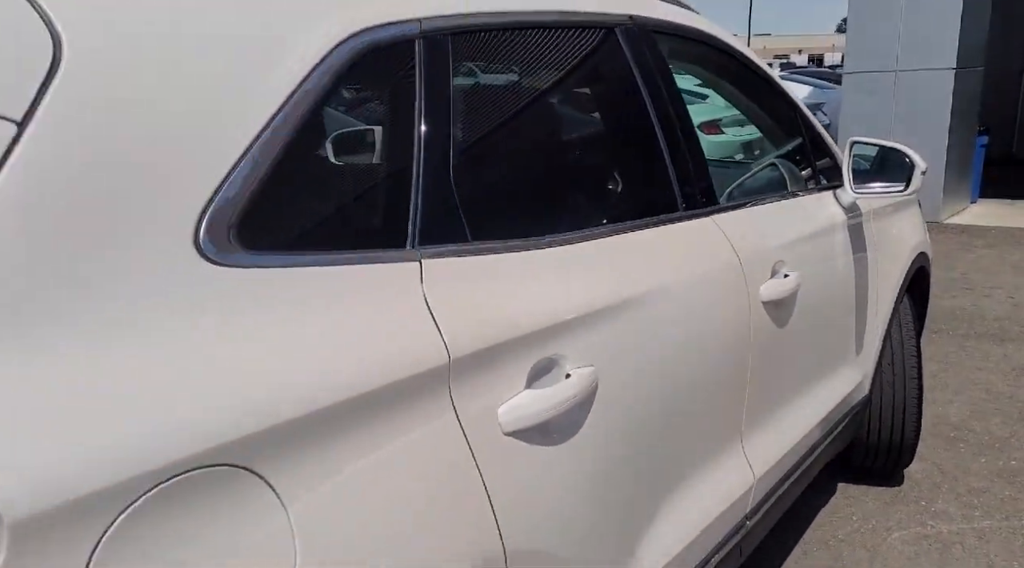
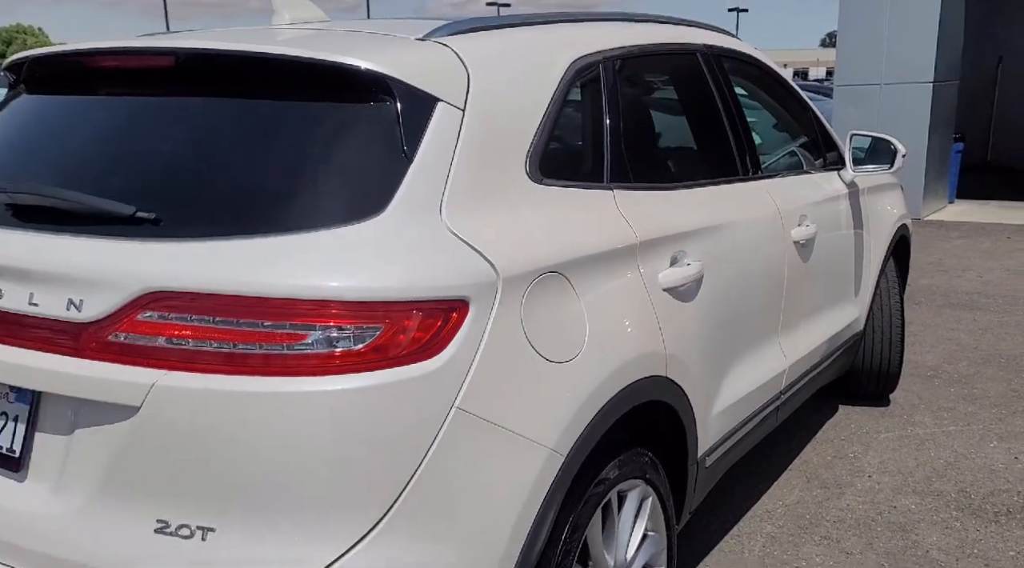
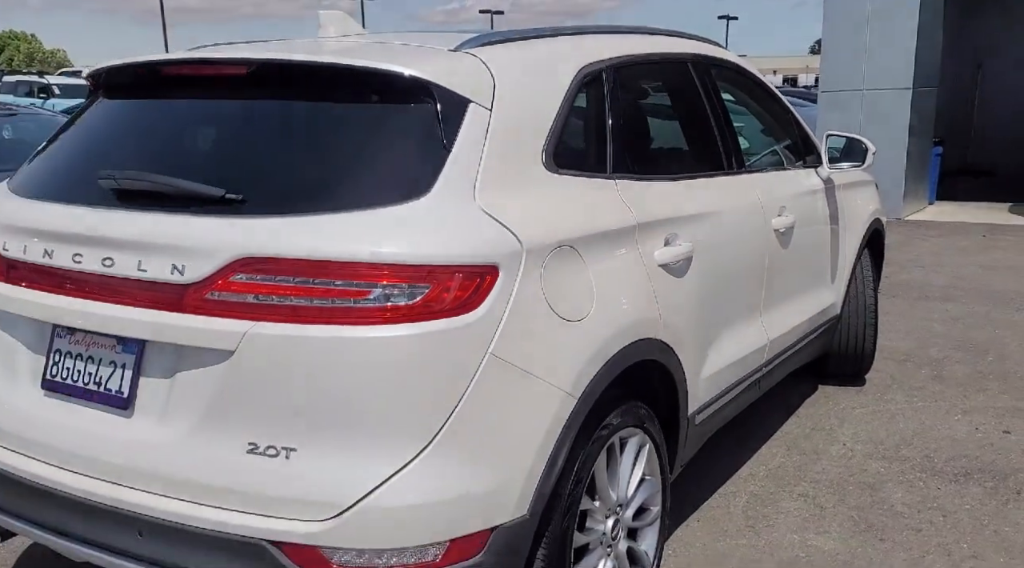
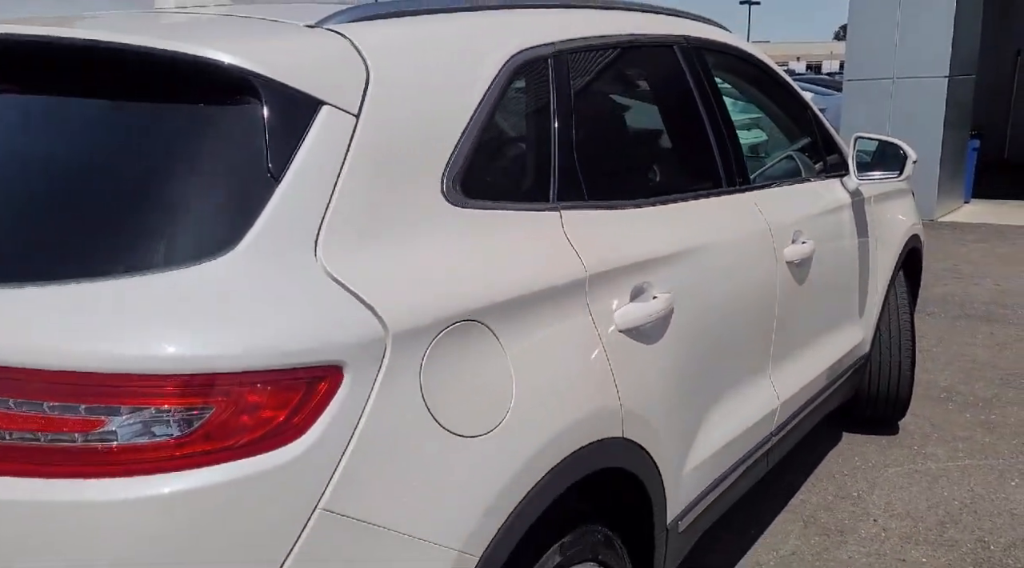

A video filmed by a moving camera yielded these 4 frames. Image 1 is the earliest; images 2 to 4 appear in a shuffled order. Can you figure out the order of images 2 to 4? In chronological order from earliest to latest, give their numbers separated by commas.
4, 2, 3
